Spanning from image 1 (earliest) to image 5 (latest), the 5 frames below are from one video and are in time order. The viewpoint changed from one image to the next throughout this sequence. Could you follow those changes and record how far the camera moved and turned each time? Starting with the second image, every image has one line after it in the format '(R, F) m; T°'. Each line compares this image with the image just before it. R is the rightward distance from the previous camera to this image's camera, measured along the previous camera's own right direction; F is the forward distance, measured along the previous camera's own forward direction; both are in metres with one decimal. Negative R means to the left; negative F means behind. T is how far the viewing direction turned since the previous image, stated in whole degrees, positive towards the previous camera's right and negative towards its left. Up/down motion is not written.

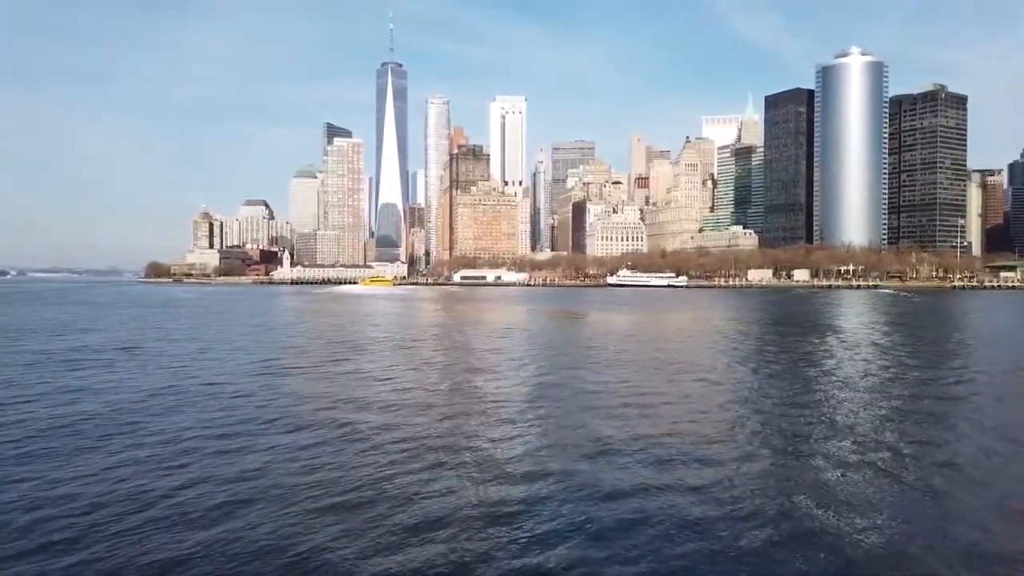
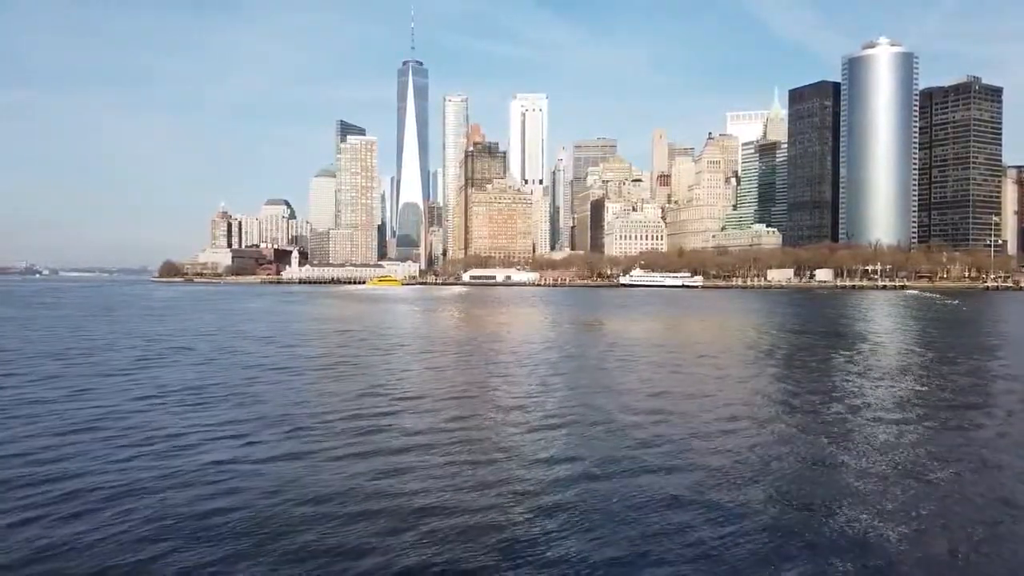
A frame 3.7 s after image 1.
(+1.5, +2.4) m; -2°
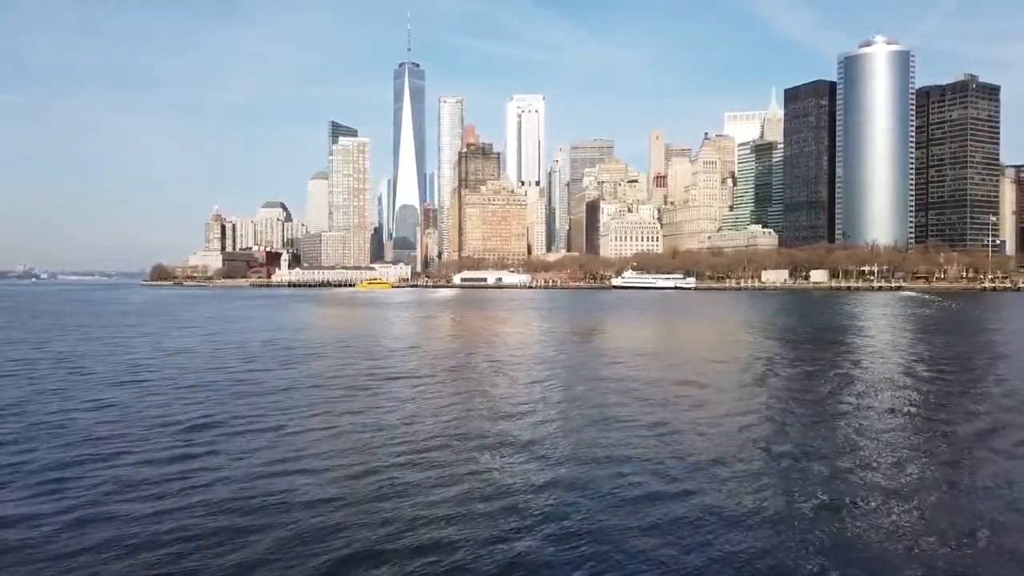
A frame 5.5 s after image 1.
(+0.8, +1.1) m; 0°
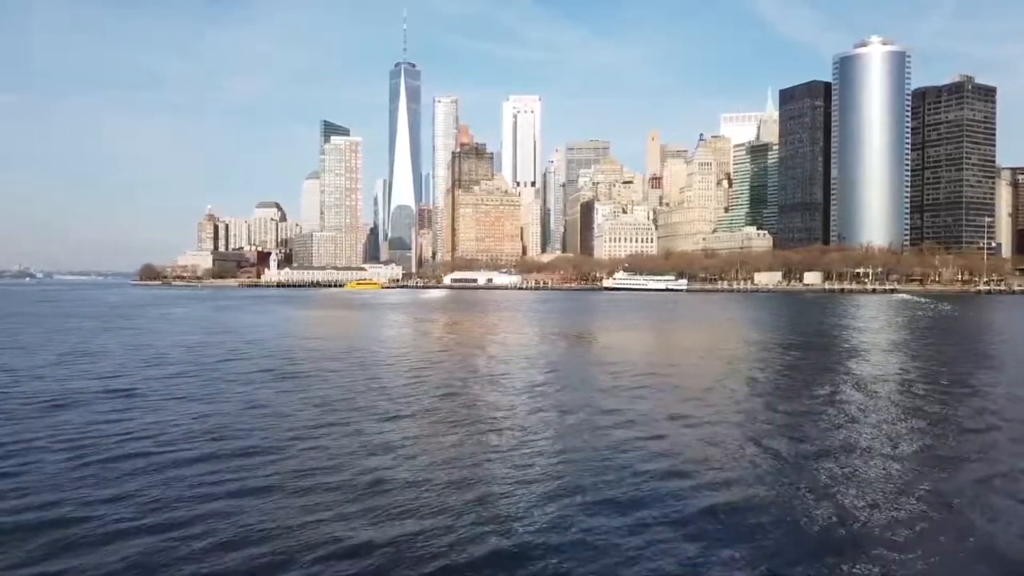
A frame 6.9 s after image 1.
(+0.6, +0.9) m; 0°
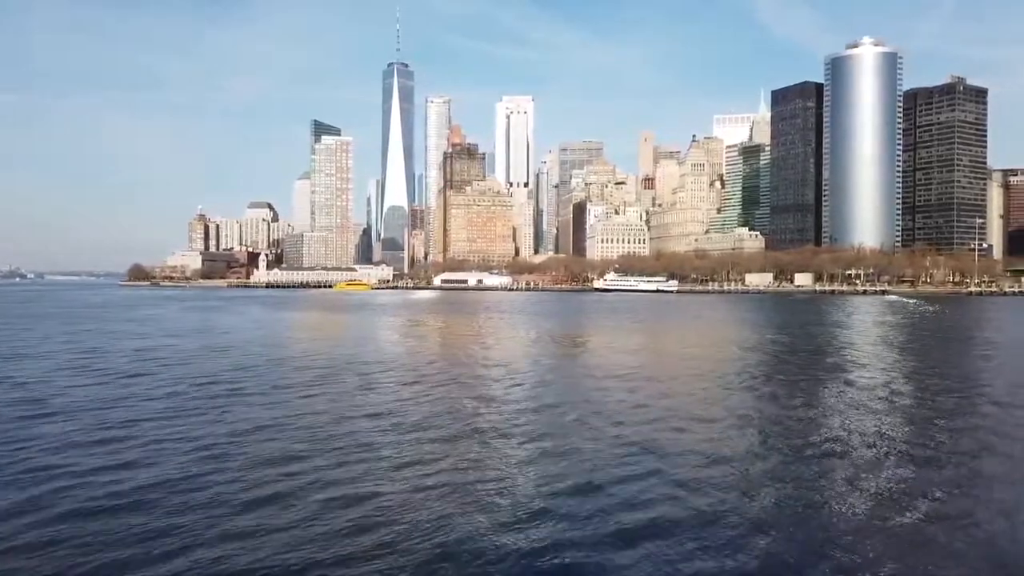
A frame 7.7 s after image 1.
(+0.3, +0.4) m; 0°
